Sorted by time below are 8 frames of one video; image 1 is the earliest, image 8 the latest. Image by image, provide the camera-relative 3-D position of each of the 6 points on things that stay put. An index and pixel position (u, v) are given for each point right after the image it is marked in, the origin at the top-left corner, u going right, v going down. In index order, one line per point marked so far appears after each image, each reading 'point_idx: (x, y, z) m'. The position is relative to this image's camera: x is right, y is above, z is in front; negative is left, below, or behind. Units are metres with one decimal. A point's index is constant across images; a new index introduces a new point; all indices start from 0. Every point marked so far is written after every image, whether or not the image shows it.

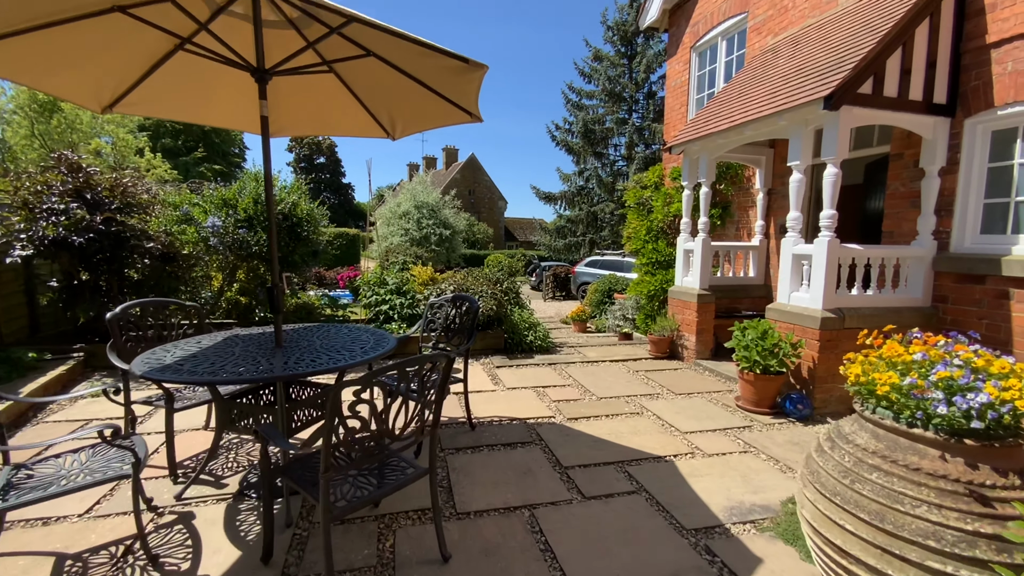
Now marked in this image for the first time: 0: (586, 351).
0: (+1.2, -1.0, +7.0) m
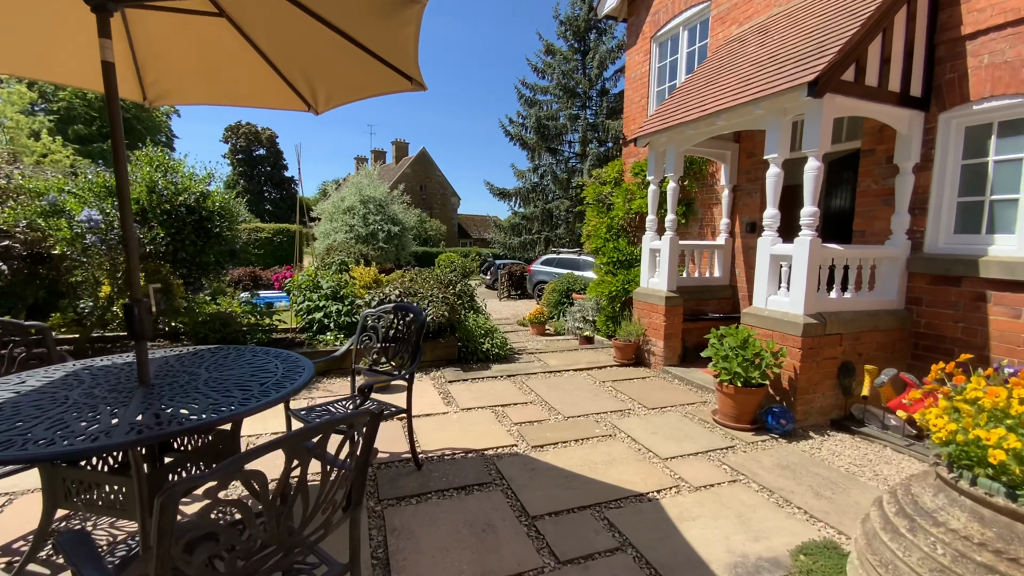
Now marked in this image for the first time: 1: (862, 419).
0: (+0.5, -1.0, +6.5) m
1: (+3.2, -1.2, +4.0) m
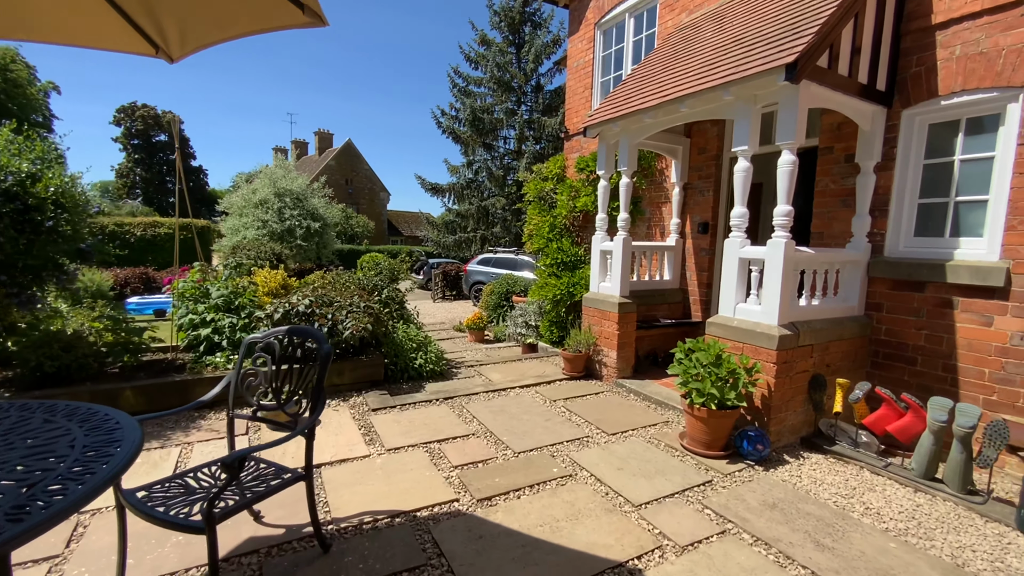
0: (-0.3, -1.1, +5.8) m
1: (+2.7, -1.2, +3.7) m
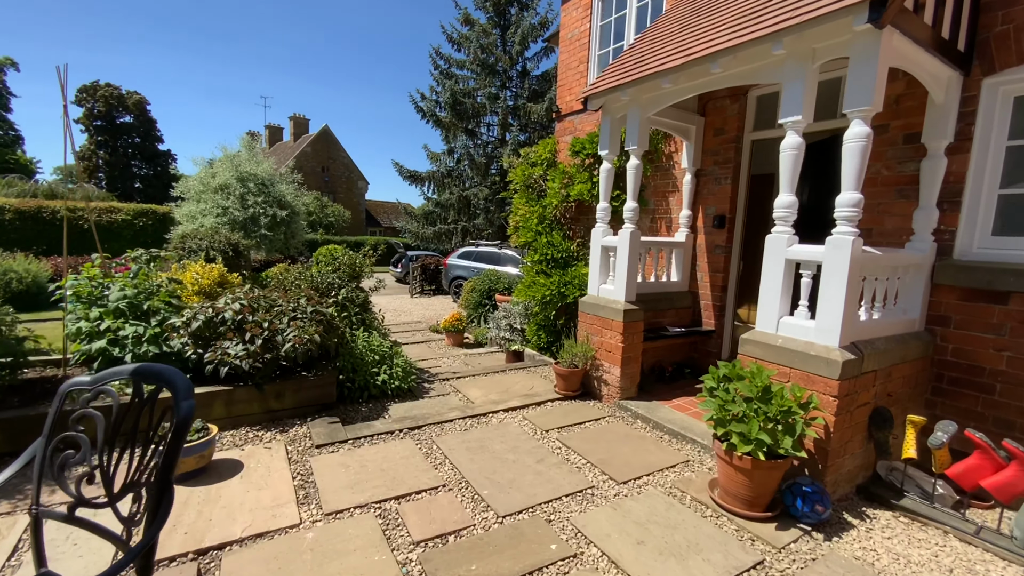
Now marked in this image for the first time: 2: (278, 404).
0: (-0.5, -1.1, +4.9) m
1: (+2.6, -1.3, +3.0) m
2: (-2.0, -1.0, +3.7) m
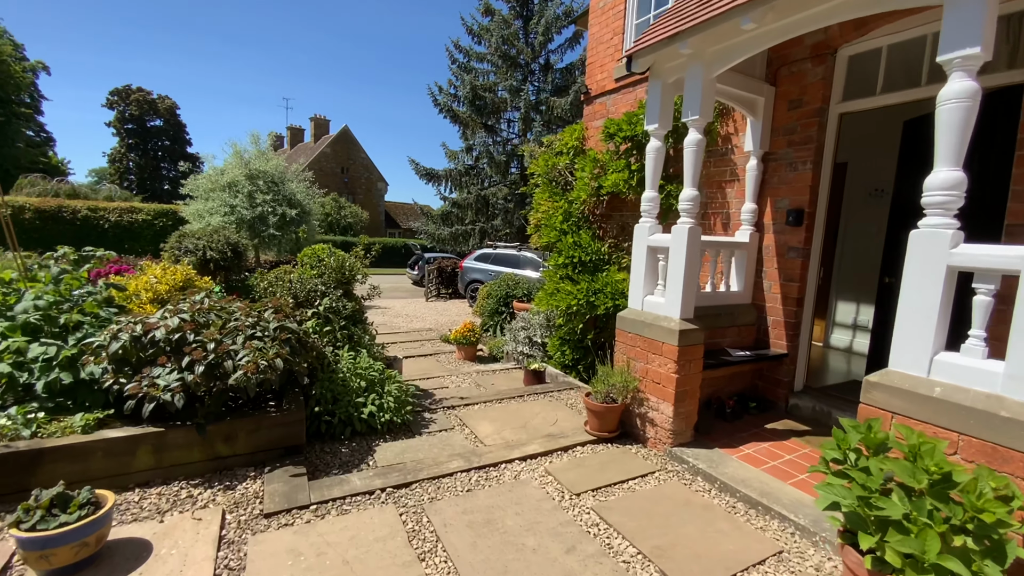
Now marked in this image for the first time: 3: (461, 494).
0: (-0.3, -1.2, +4.0) m
1: (+2.6, -1.4, +1.9) m
2: (-1.8, -1.0, +2.9) m
3: (-0.3, -1.3, +2.8) m
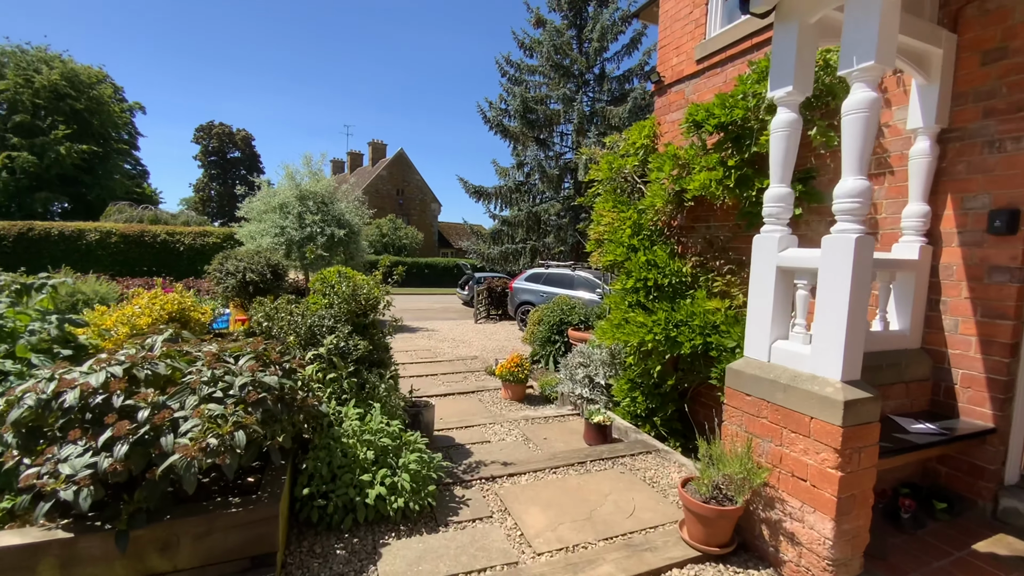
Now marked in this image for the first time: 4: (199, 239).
0: (+0.1, -1.4, +2.9) m
1: (+2.8, -1.6, +0.5) m
2: (-1.6, -1.2, +2.0) m
3: (-0.1, -1.4, +1.7) m
4: (-13.2, +2.1, +18.2) m
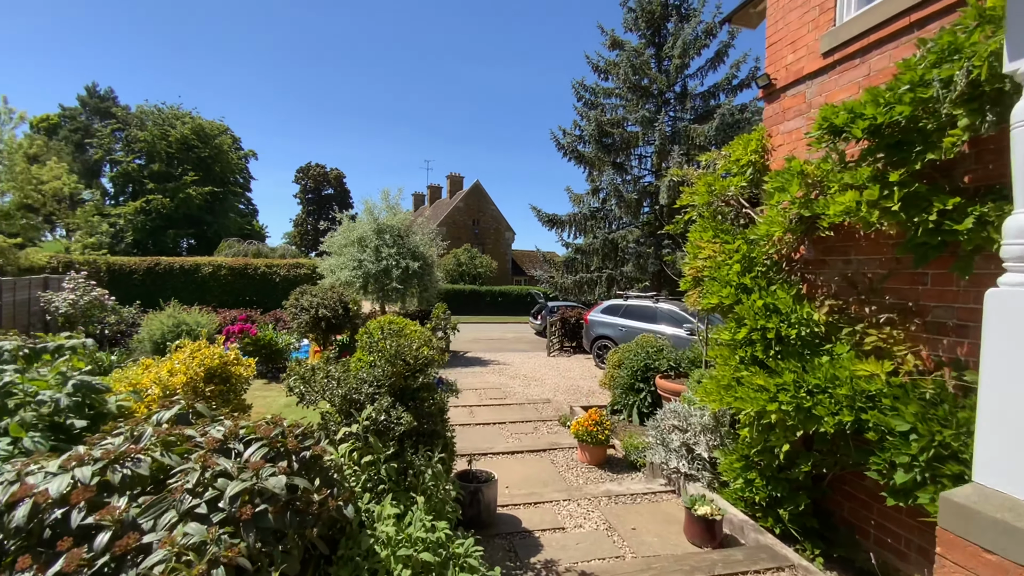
0: (+0.5, -1.8, +2.1) m
1: (+2.7, -1.7, -0.7) m
2: (-1.3, -1.5, +1.5) m
3: (+0.1, -1.7, +0.9) m
4: (-10.1, +0.8, +19.5) m
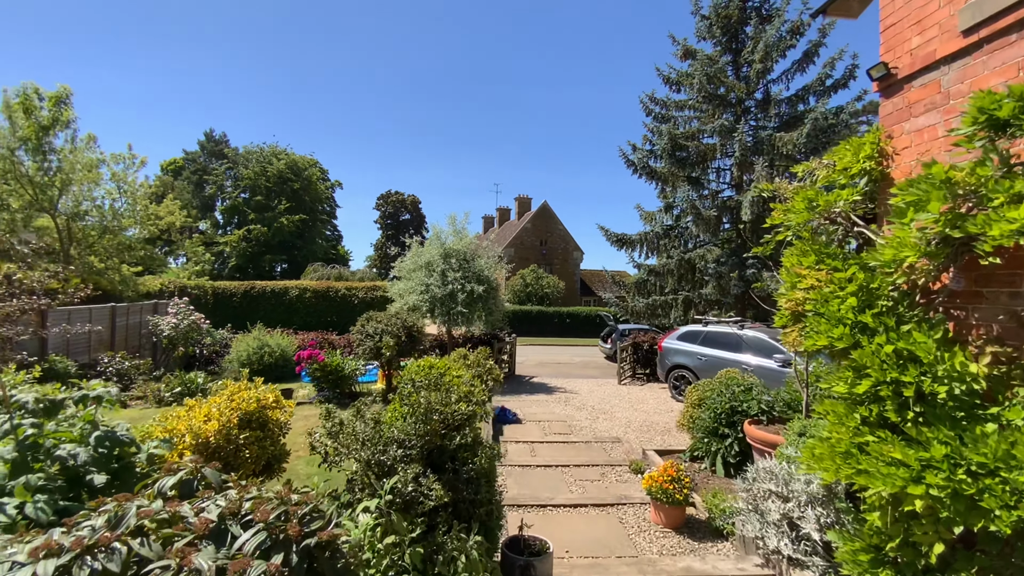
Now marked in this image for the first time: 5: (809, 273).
0: (+0.6, -2.0, +1.5) m
1: (+2.4, -1.8, -1.6) m
2: (-1.2, -1.7, +1.2) m
3: (+0.1, -1.9, +0.4) m
4: (-7.1, -0.2, +20.4) m
5: (+2.2, +0.1, +3.3) m
